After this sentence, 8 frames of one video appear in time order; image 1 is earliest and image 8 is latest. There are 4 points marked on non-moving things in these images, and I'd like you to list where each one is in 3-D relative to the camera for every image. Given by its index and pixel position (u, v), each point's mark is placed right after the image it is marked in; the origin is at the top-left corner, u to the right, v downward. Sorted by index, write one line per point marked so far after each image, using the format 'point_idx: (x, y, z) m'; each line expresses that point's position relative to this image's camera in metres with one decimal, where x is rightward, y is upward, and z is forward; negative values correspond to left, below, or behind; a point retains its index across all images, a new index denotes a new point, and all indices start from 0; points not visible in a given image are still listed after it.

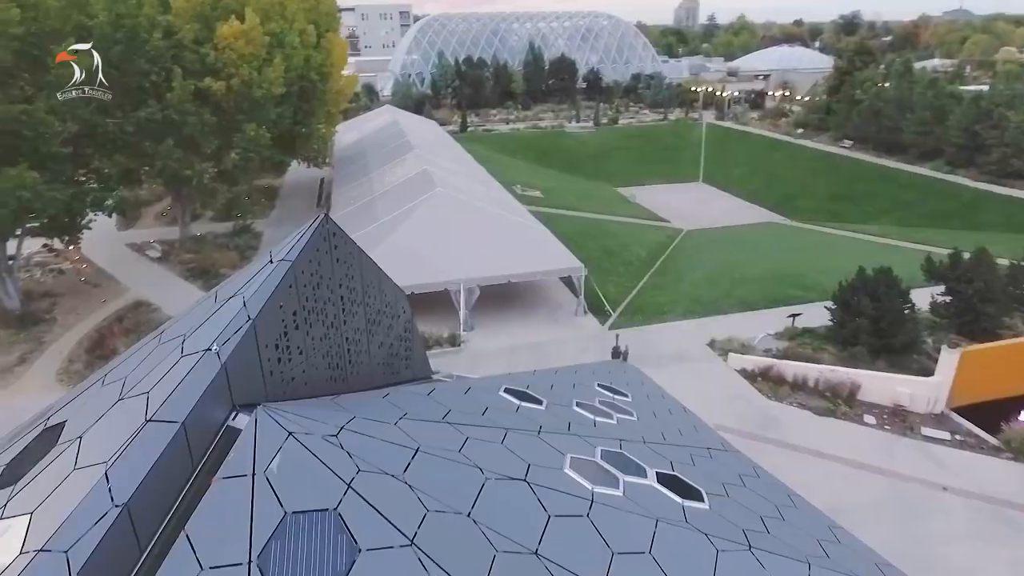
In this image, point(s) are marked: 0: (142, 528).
0: (-4.2, -2.7, +6.9) m
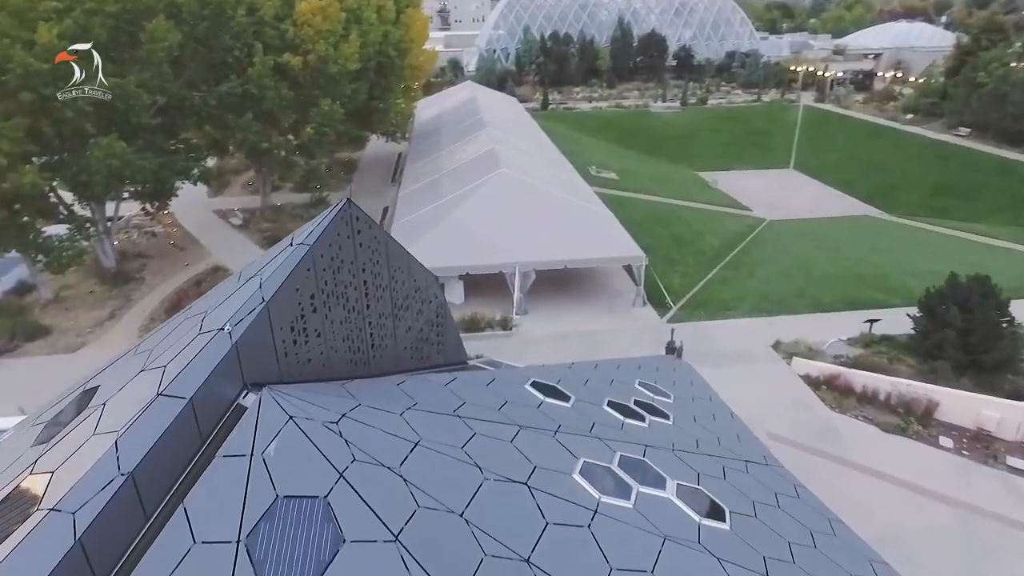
0: (-4.3, -2.4, +7.2) m
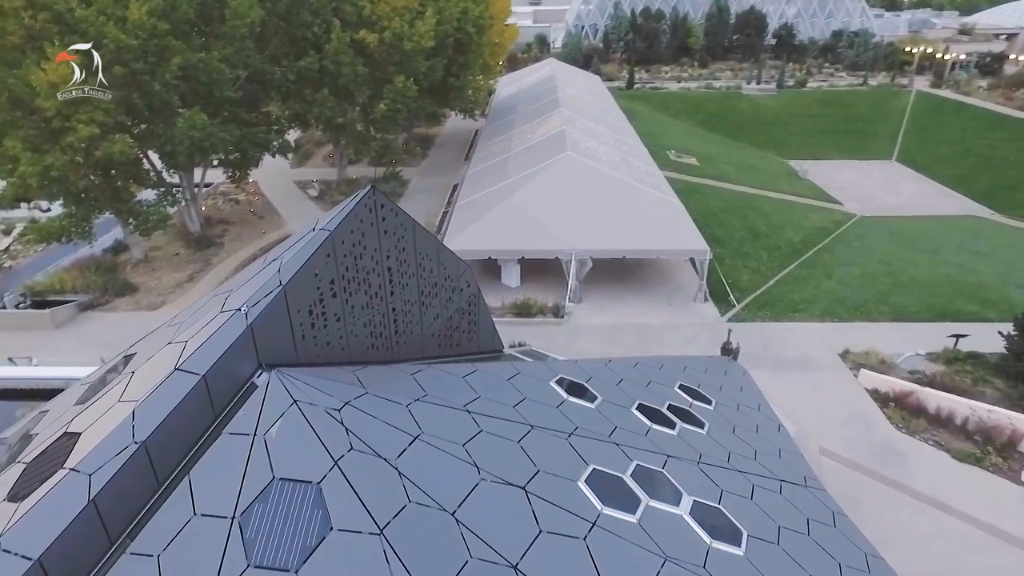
0: (-4.4, -2.2, +7.6) m
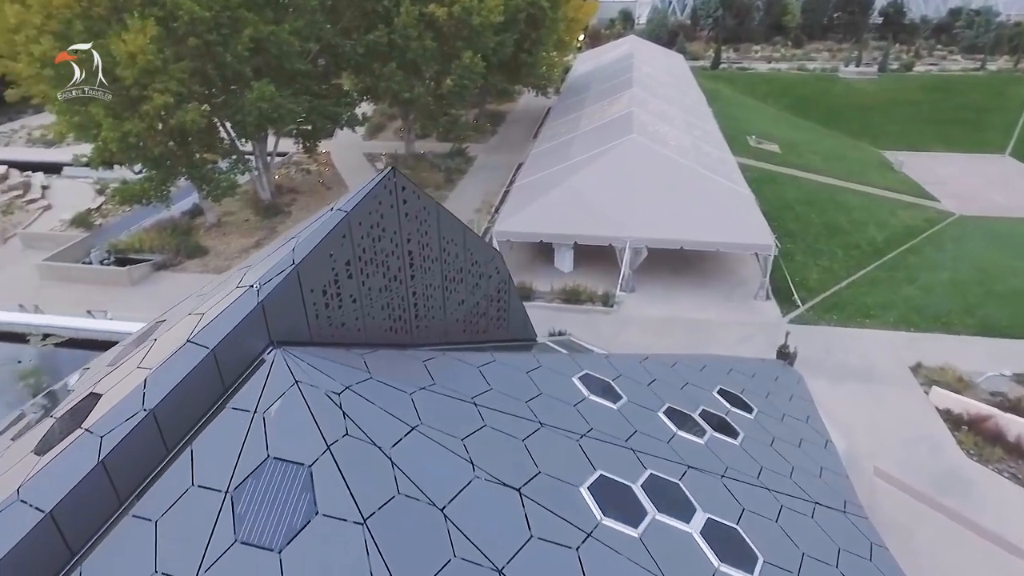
0: (-4.4, -1.8, +7.8) m
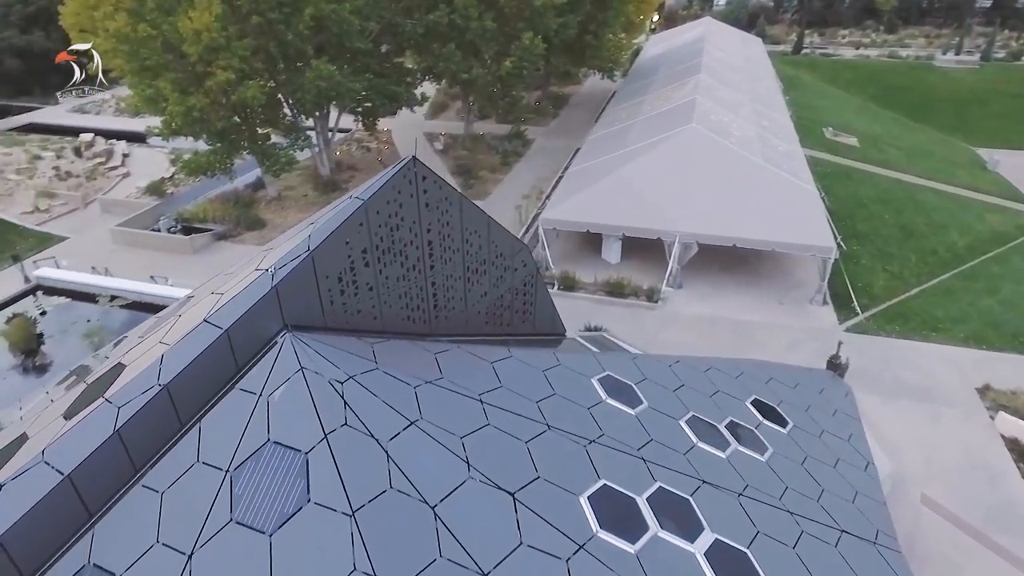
0: (-4.4, -1.6, +8.1) m
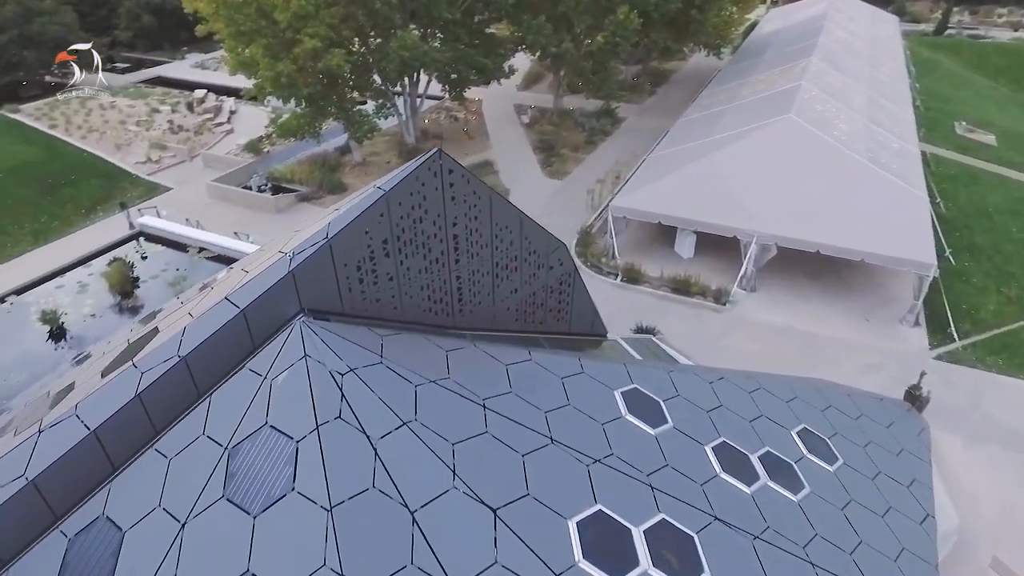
0: (-4.4, -1.2, +8.5) m
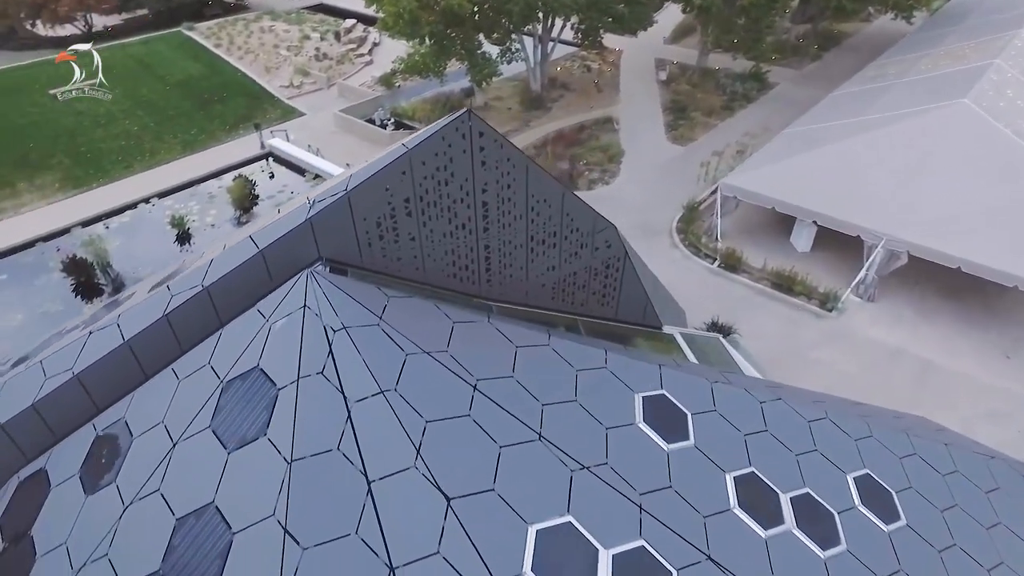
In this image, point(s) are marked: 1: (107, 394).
0: (-4.2, -0.3, +8.8) m
1: (-6.1, -1.6, +9.2) m
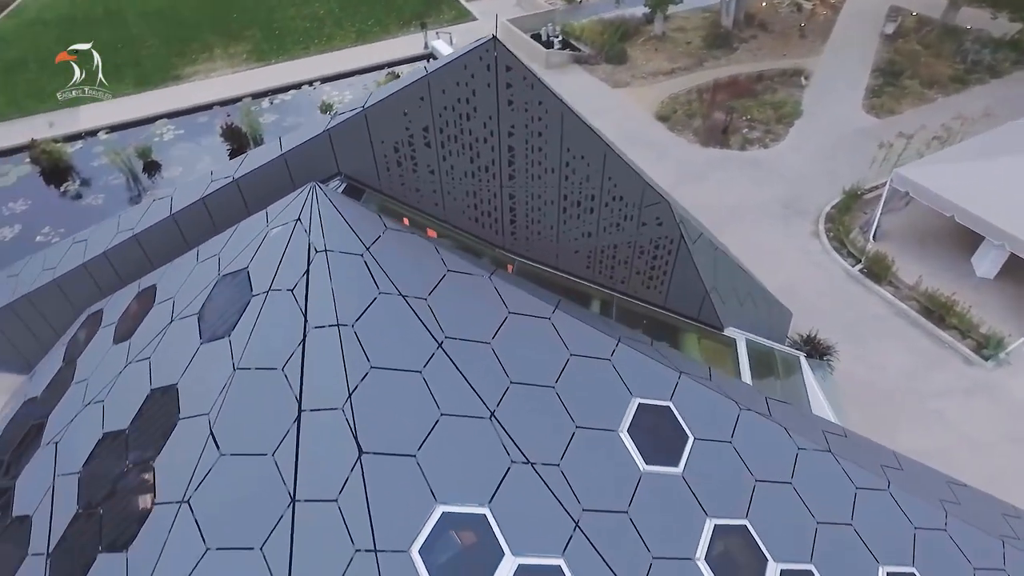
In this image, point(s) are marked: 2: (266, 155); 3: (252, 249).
0: (-3.9, +1.3, +9.1) m
1: (-5.9, +0.5, +10.0) m
2: (-3.5, +2.0, +8.8) m
3: (-3.4, +0.5, +8.2) m
